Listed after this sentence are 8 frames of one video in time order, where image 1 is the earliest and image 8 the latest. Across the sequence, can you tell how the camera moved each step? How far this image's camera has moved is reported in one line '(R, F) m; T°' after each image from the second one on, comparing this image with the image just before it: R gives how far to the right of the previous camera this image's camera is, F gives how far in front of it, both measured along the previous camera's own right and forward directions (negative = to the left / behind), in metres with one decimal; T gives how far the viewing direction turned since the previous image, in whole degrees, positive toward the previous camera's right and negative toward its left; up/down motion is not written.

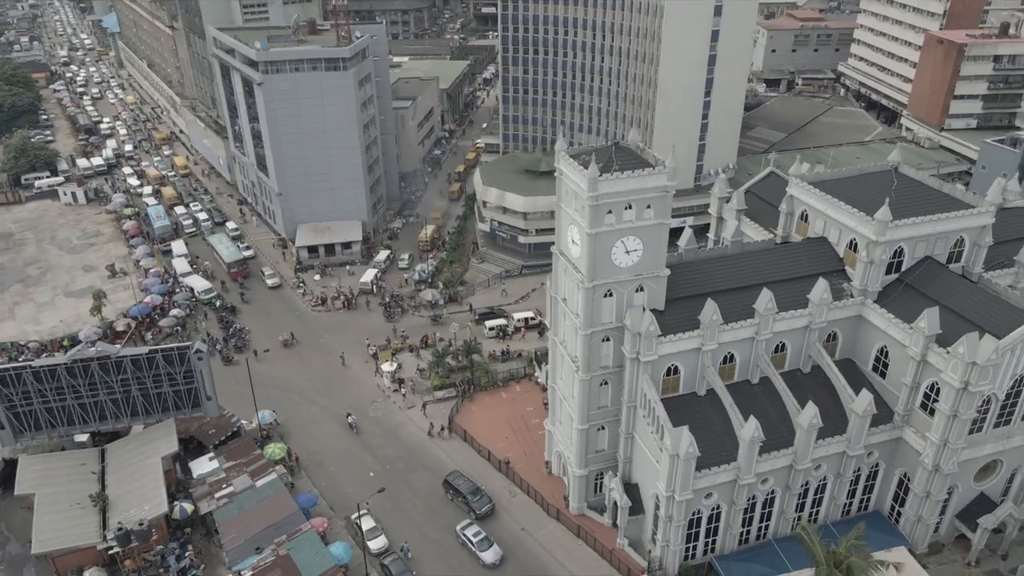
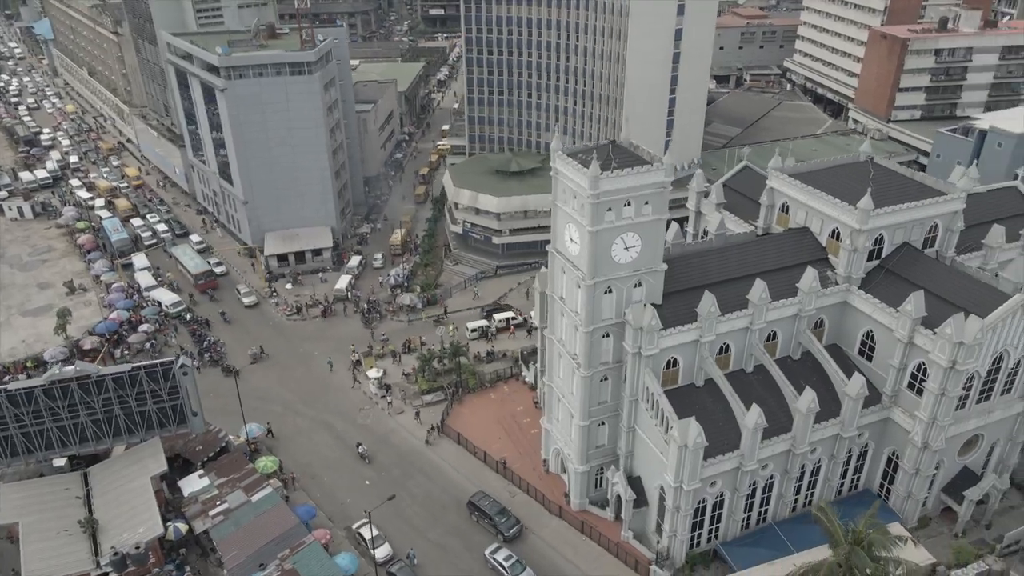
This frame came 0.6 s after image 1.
(-3.3, 0.0) m; +4°
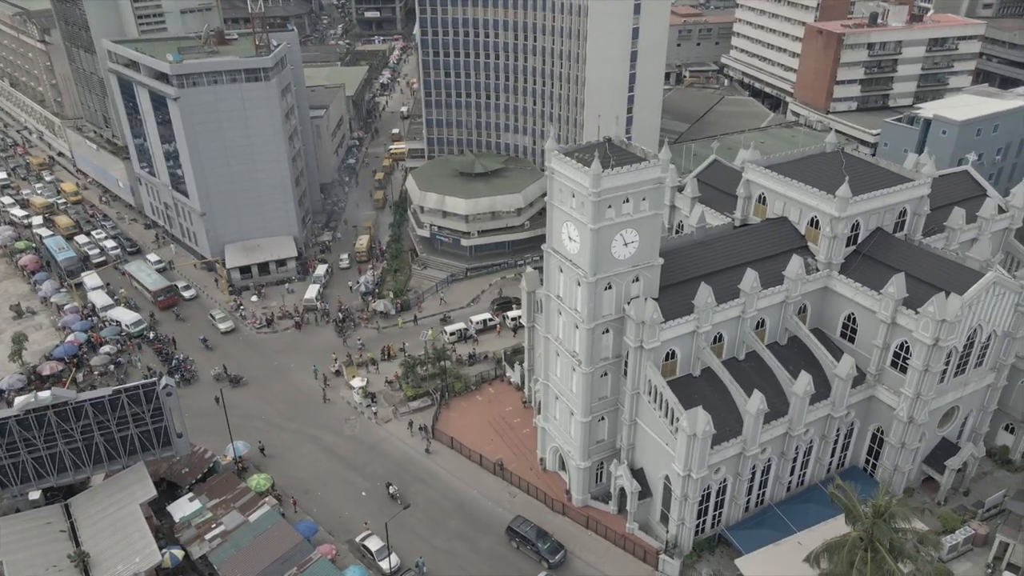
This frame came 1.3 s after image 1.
(-4.2, +0.1) m; +5°
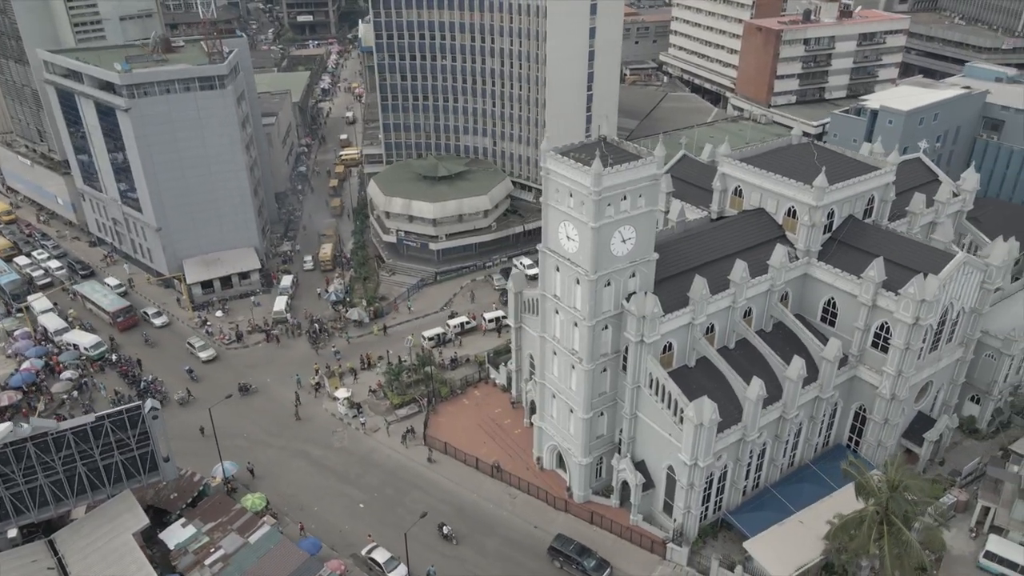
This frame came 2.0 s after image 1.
(-4.2, +0.1) m; +5°
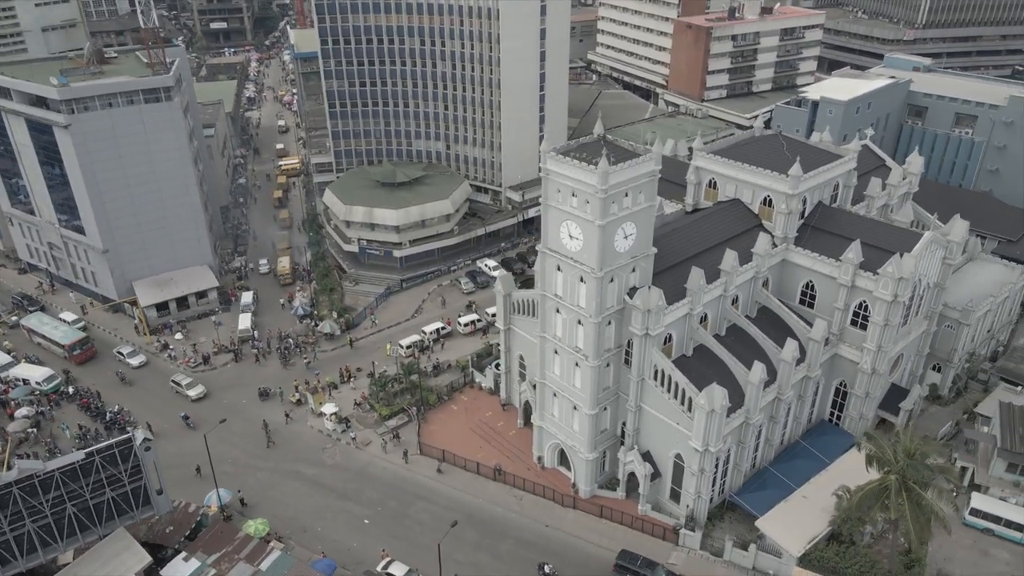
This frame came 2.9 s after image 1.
(-5.6, +0.2) m; +6°
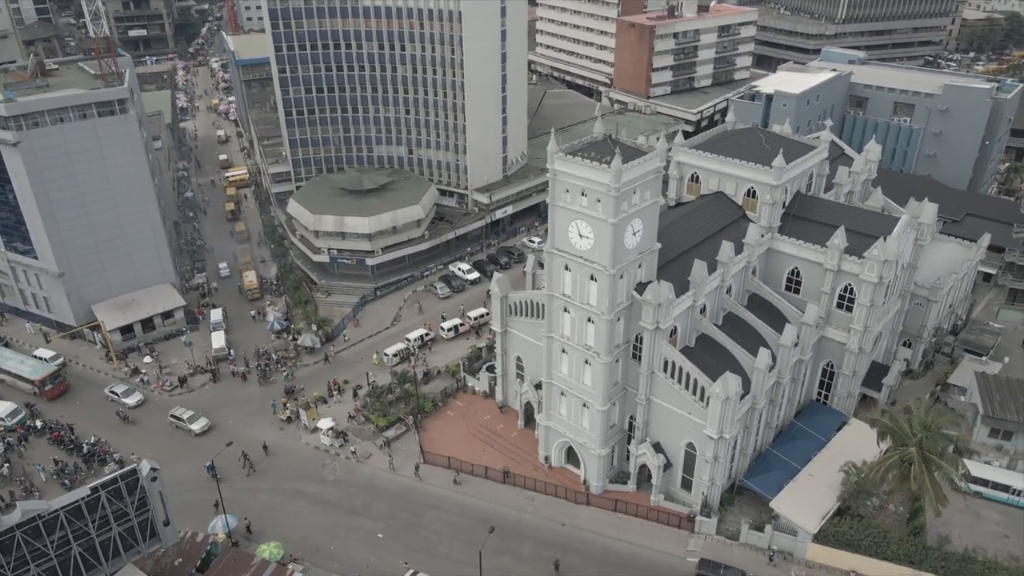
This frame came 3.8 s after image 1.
(-5.5, +0.3) m; +6°
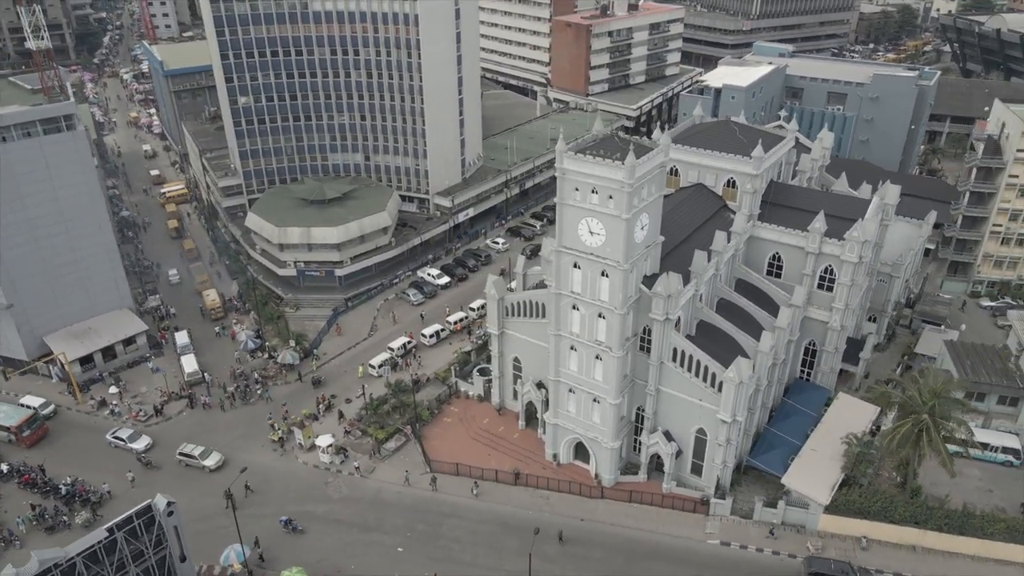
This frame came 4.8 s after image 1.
(-6.4, +0.4) m; +6°
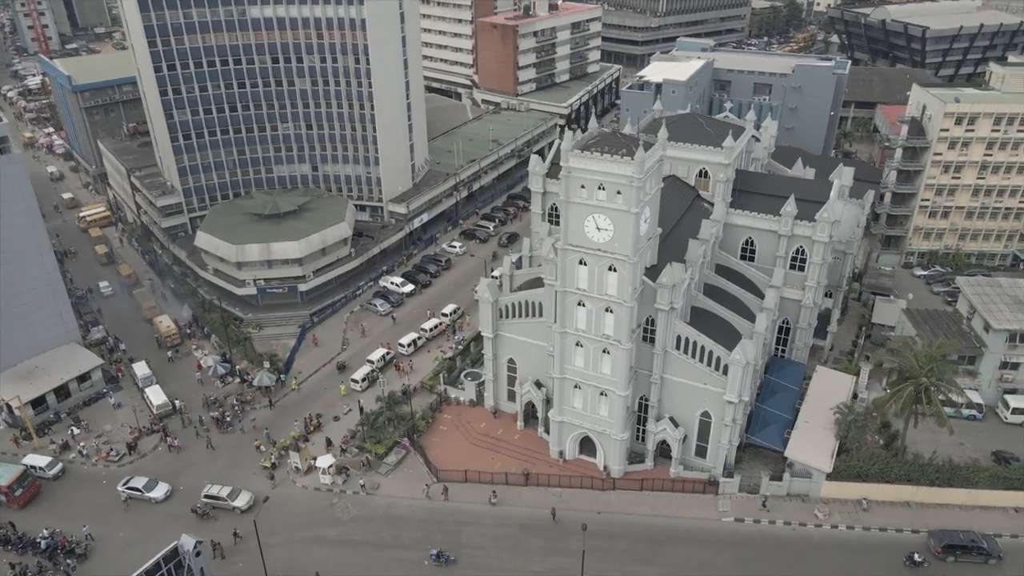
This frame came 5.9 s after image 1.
(-7.2, +0.5) m; +7°
